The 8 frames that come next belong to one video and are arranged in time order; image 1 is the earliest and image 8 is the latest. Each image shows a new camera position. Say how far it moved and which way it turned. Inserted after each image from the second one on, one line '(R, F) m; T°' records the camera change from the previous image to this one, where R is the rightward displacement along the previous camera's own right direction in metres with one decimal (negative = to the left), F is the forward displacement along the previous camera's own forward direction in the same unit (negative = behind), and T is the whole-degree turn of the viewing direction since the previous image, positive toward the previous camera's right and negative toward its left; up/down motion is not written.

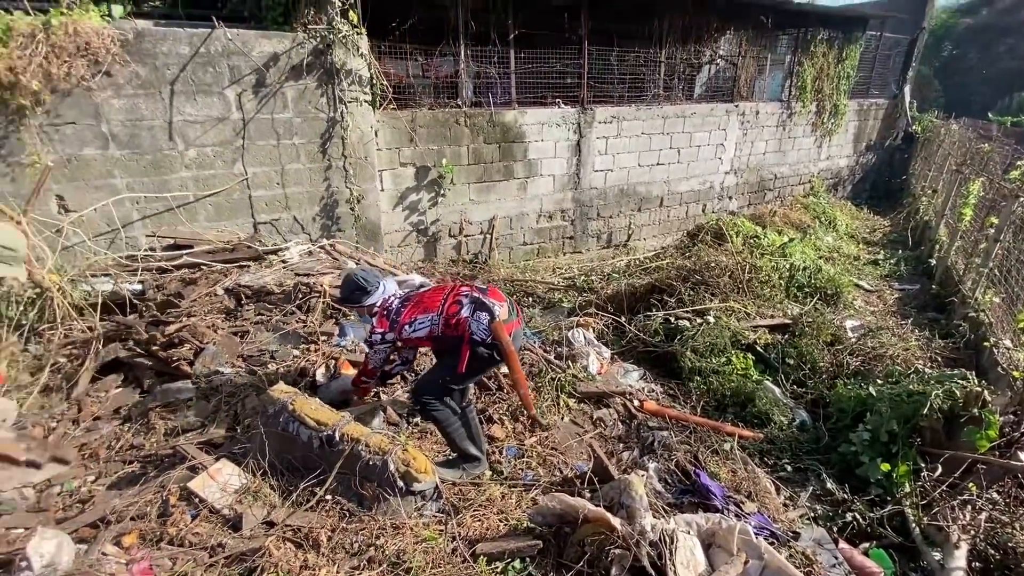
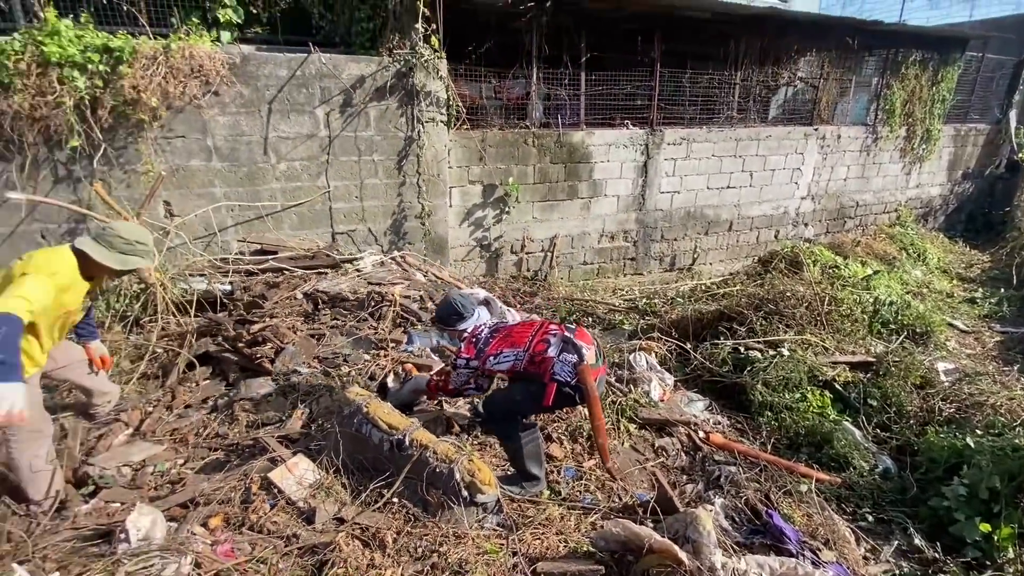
(-0.1, 0.0) m; -6°
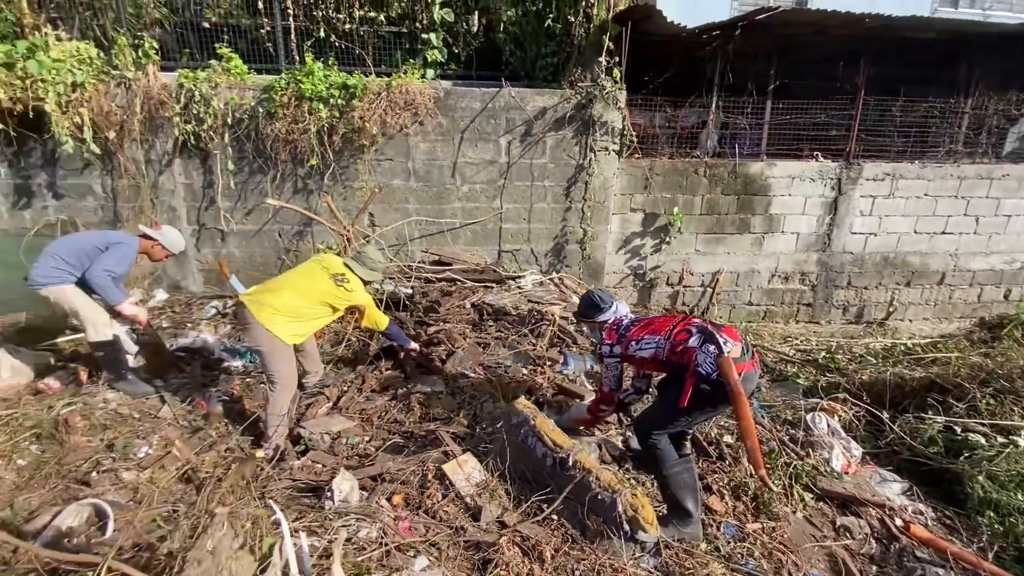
(-0.2, -0.1) m; -16°
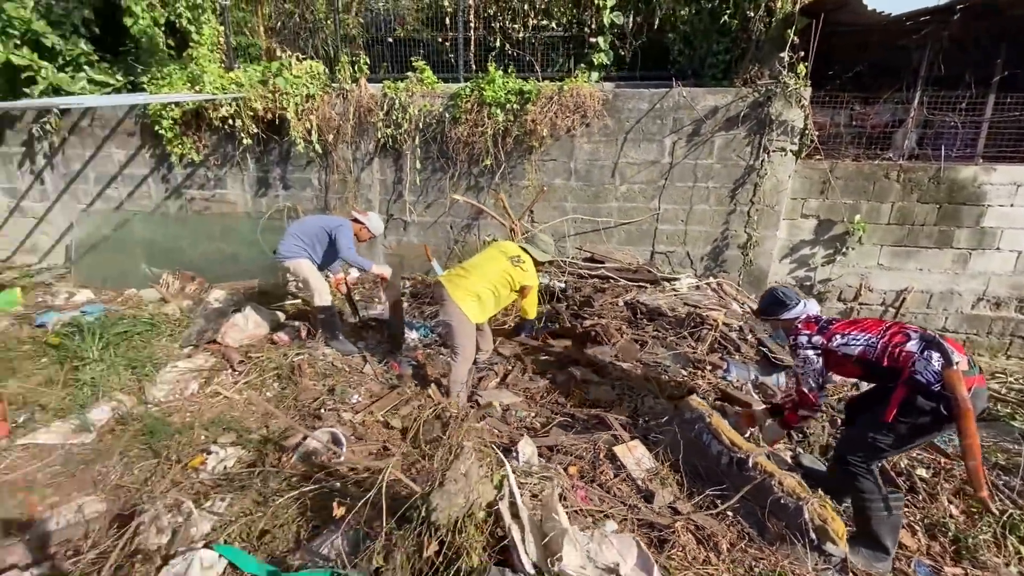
(-0.3, -0.3) m; -15°
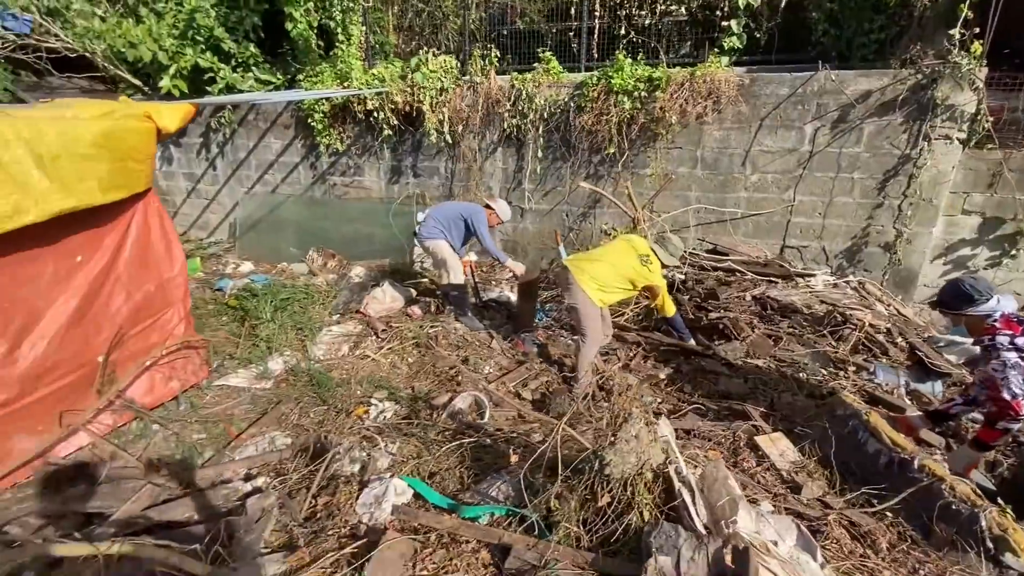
(-0.3, -0.2) m; -10°
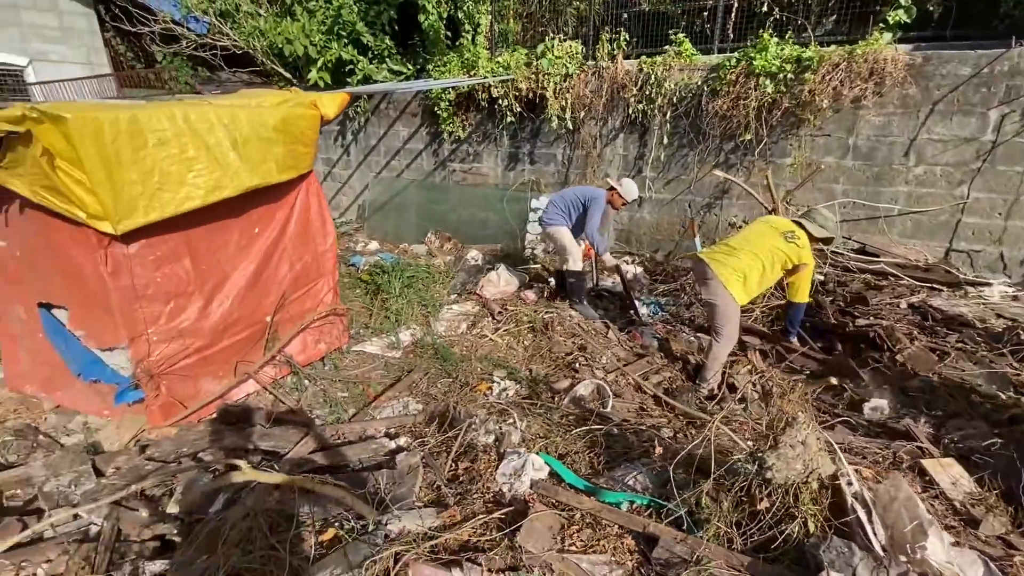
(-0.3, 0.0) m; -11°
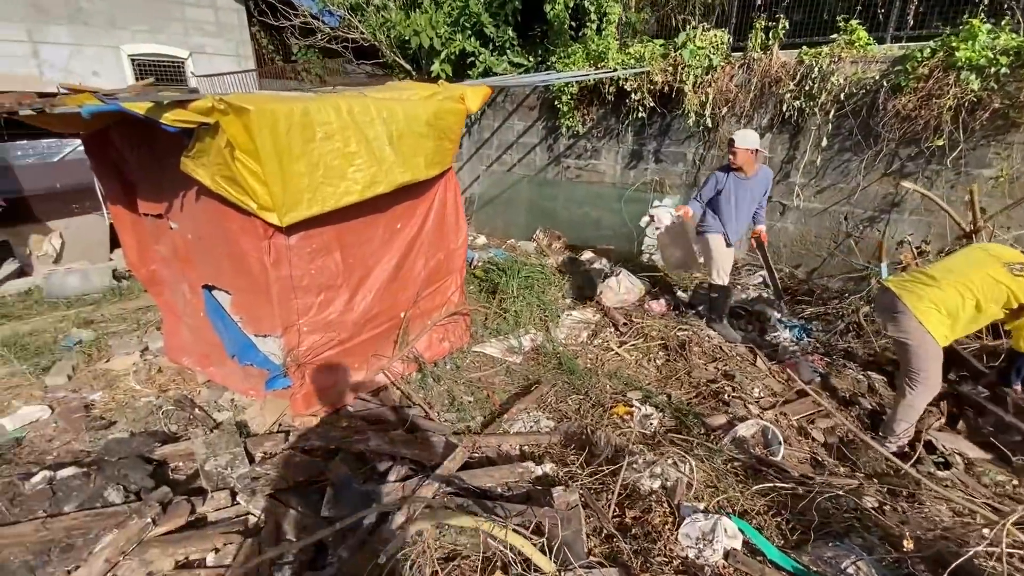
(-0.5, +0.2) m; -9°
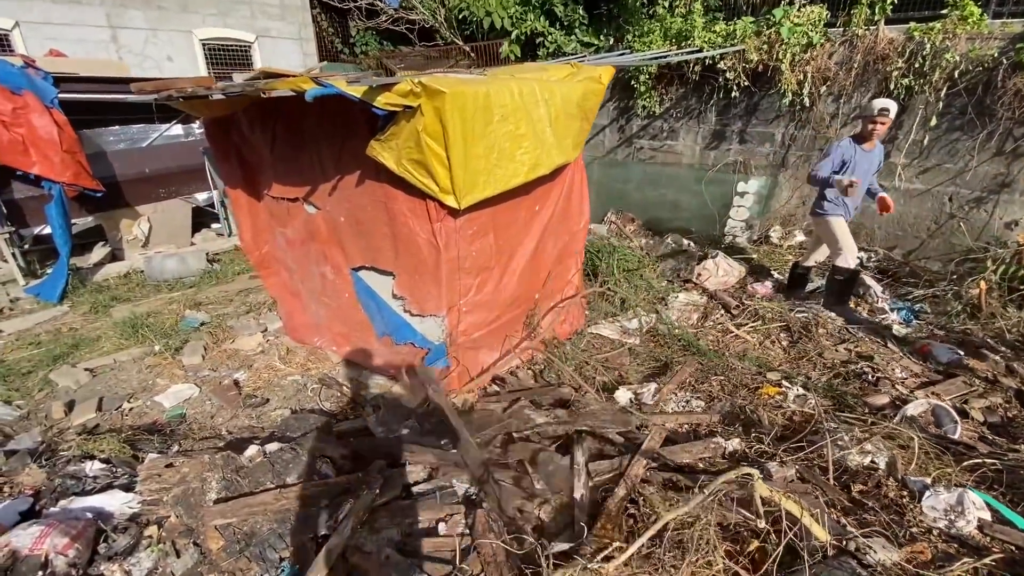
(-1.0, 0.0) m; -1°
